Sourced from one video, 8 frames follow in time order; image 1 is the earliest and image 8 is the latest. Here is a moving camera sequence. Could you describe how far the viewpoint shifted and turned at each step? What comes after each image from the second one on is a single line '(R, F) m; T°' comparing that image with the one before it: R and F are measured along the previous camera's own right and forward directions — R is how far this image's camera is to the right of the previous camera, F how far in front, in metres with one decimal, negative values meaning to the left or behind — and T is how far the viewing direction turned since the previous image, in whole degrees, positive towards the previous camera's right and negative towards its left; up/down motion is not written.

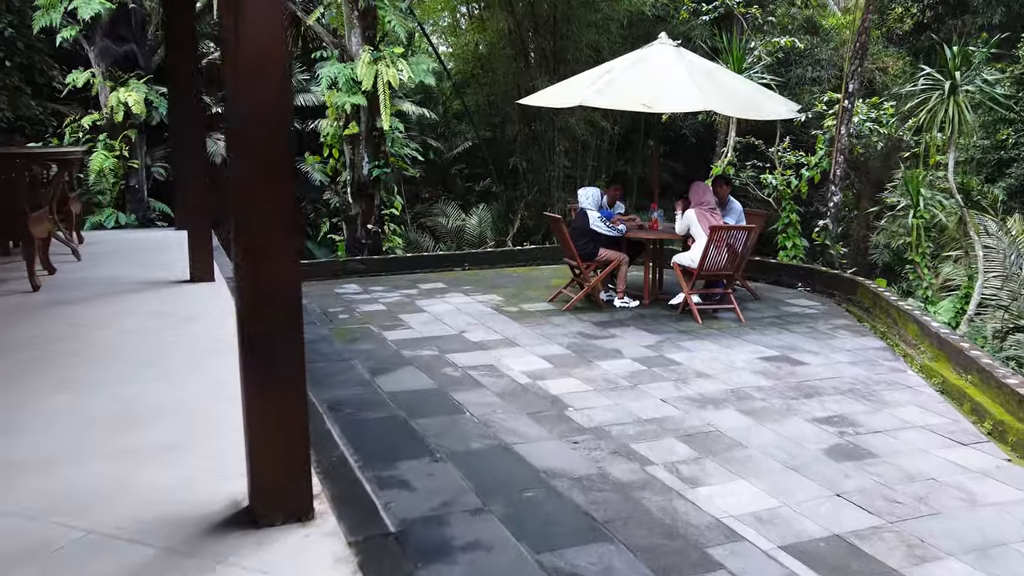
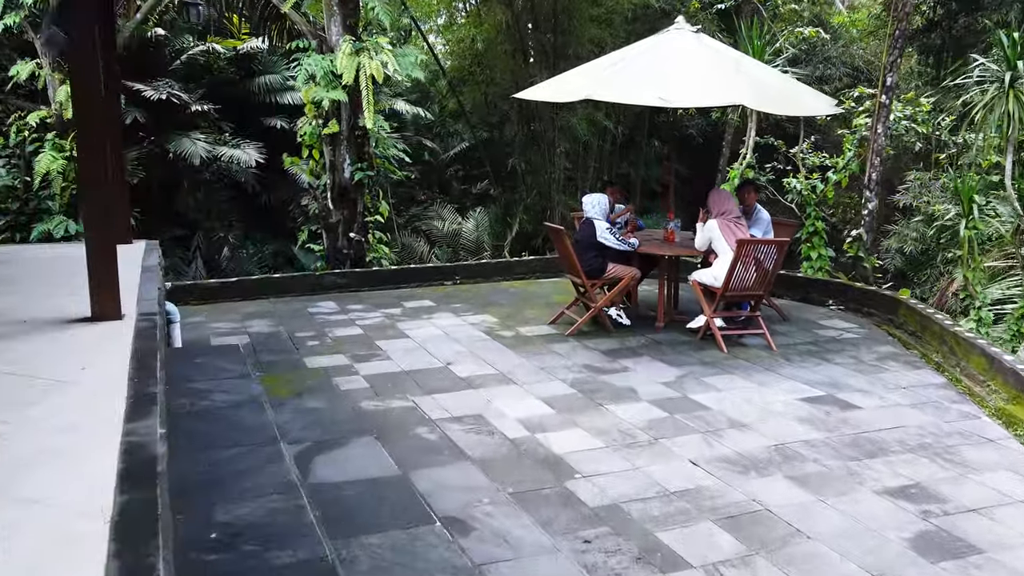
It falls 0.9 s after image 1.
(0.0, +0.7) m; 0°
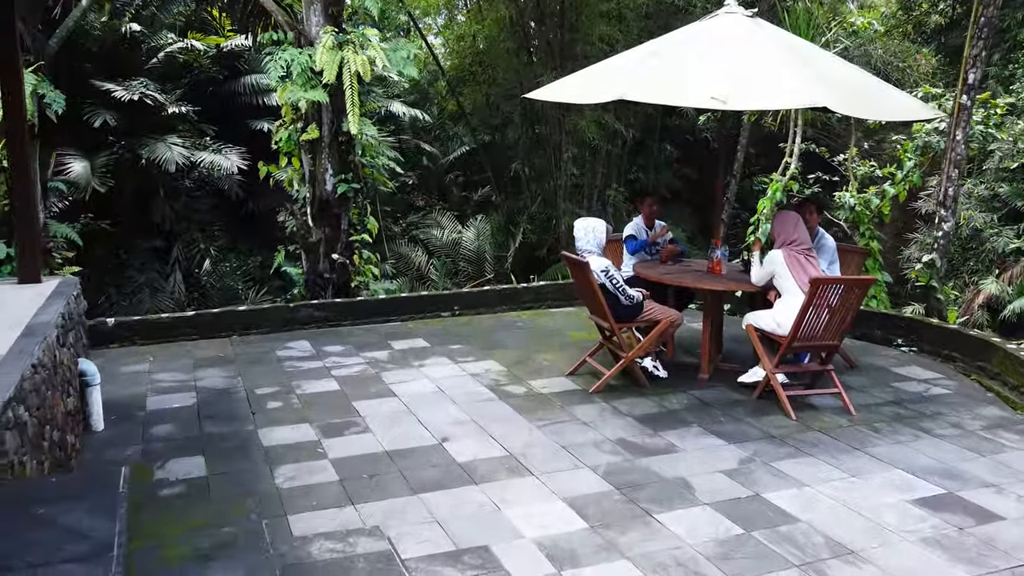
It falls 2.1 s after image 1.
(-0.1, +0.9) m; 0°
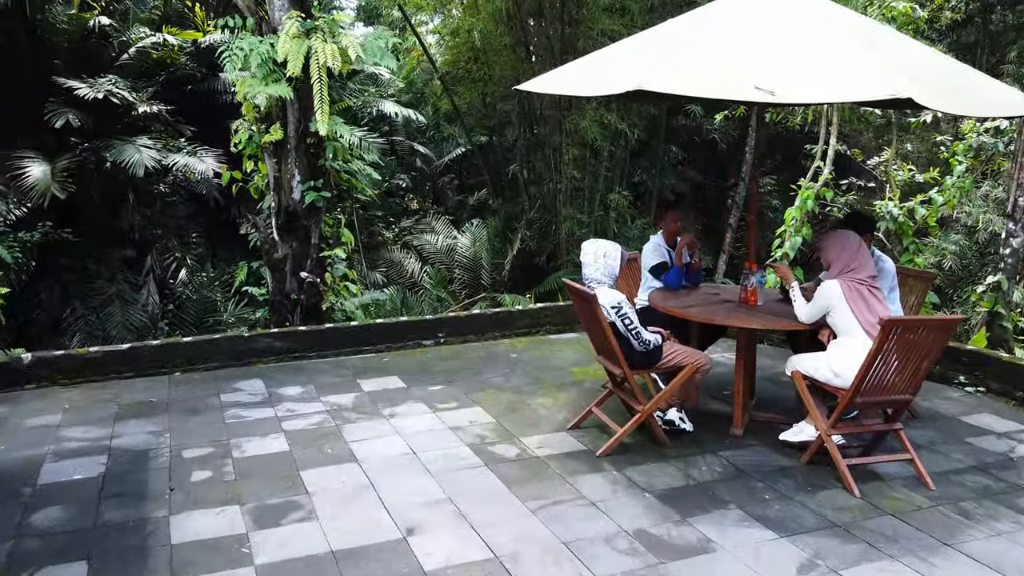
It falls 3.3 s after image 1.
(0.0, +0.8) m; 0°
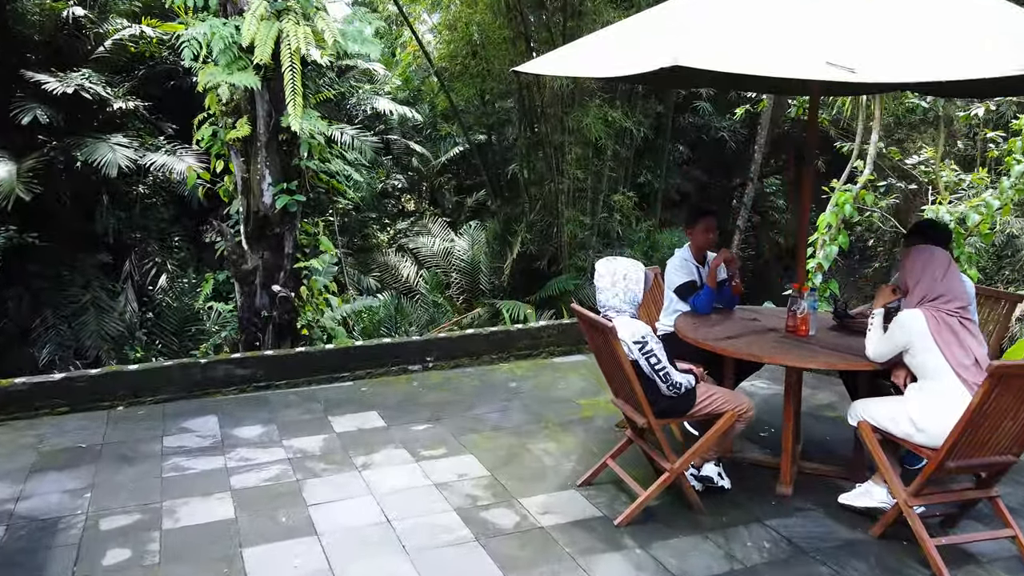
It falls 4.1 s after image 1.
(0.0, +0.6) m; 0°
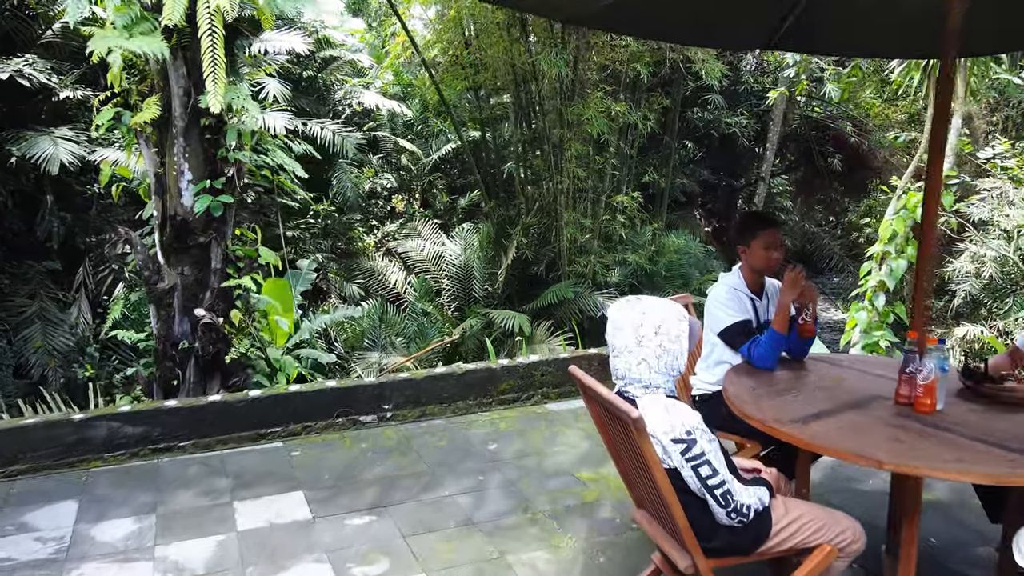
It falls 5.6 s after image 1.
(+0.1, +1.0) m; 0°
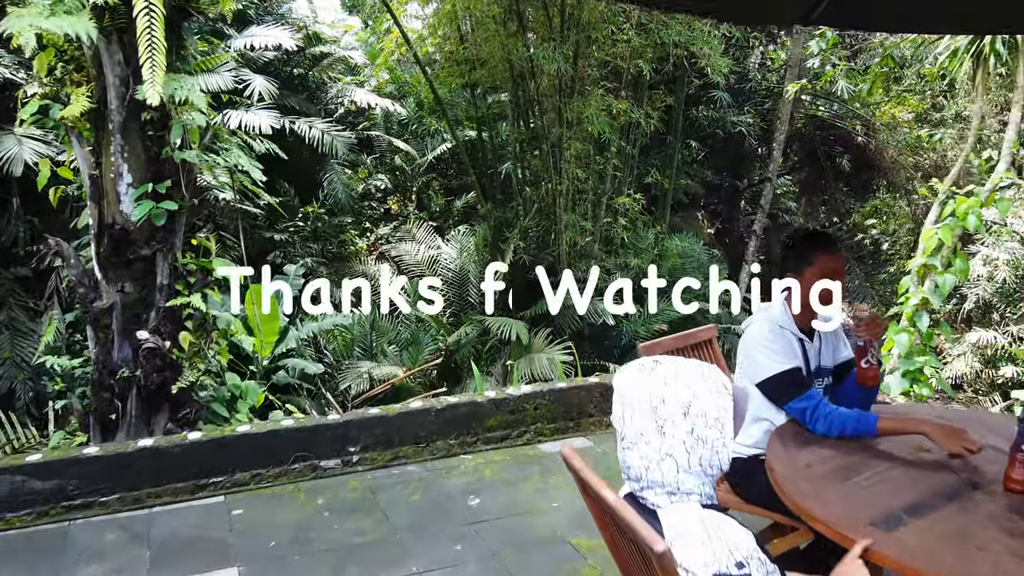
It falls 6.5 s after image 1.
(0.0, +0.5) m; 0°
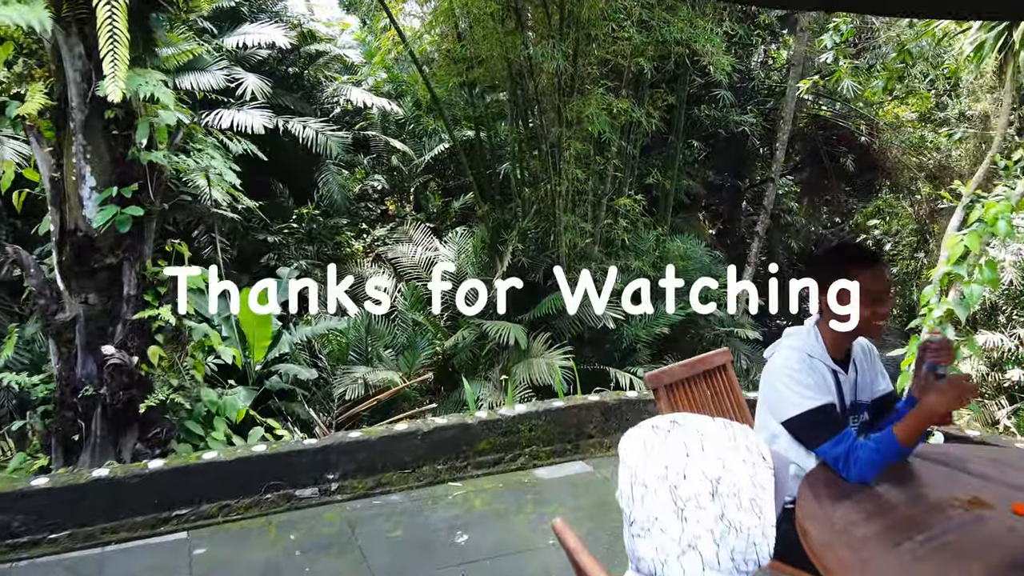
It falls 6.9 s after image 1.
(0.0, +0.2) m; 0°
